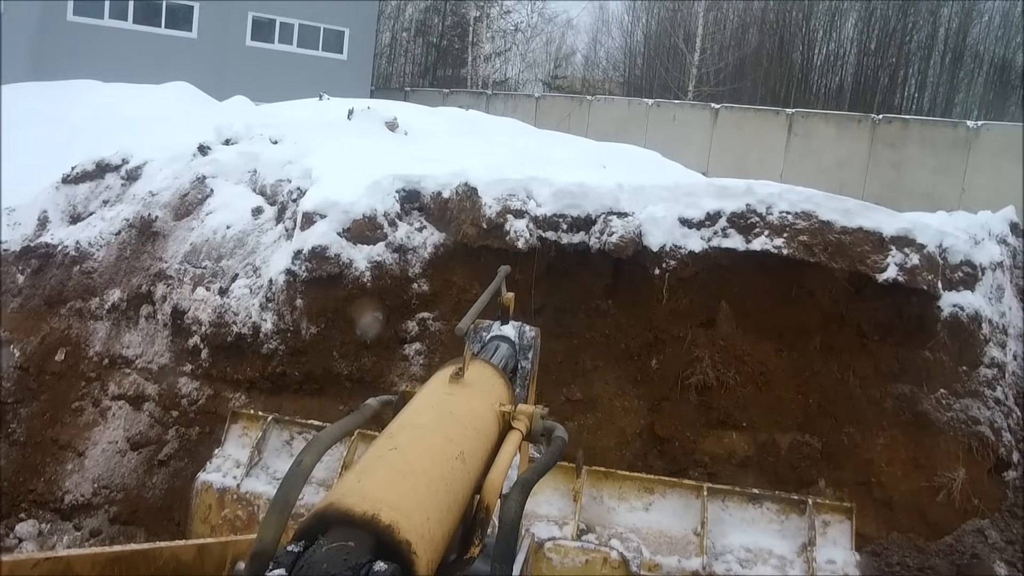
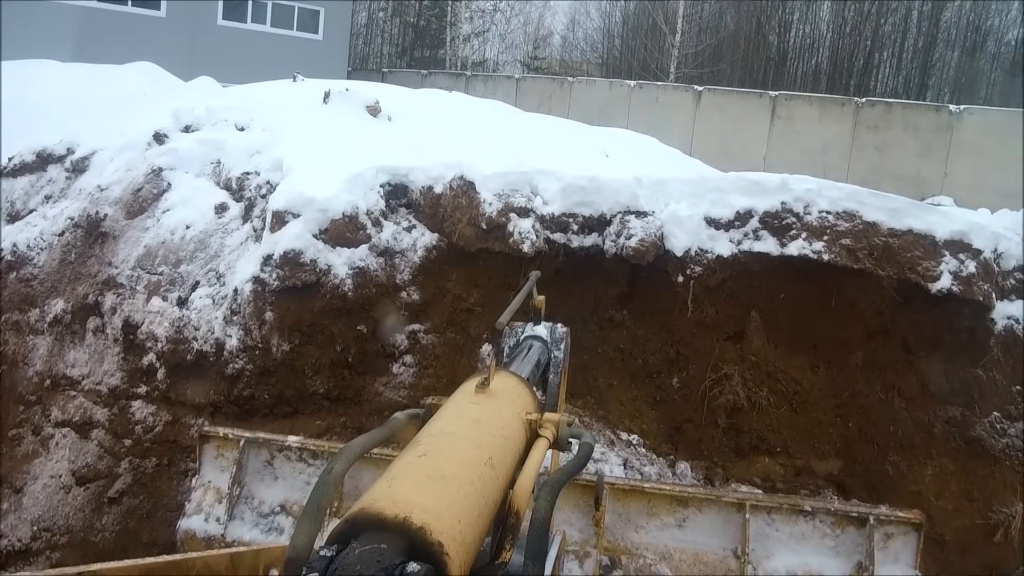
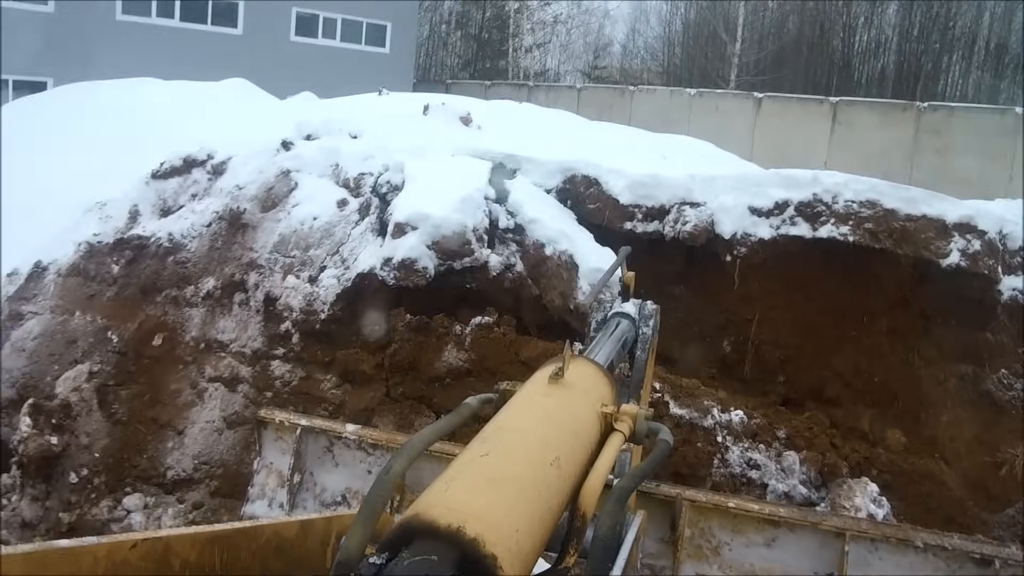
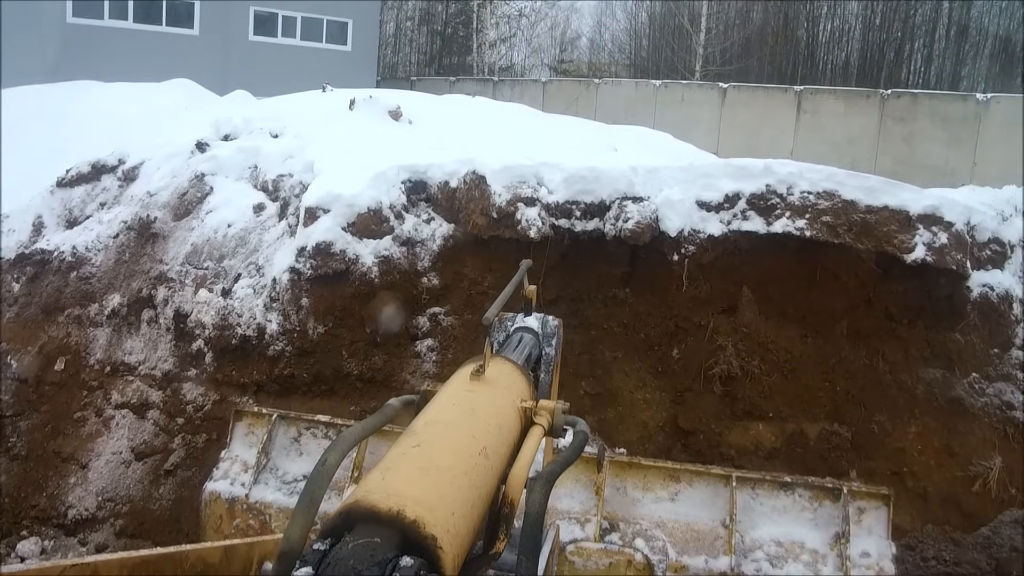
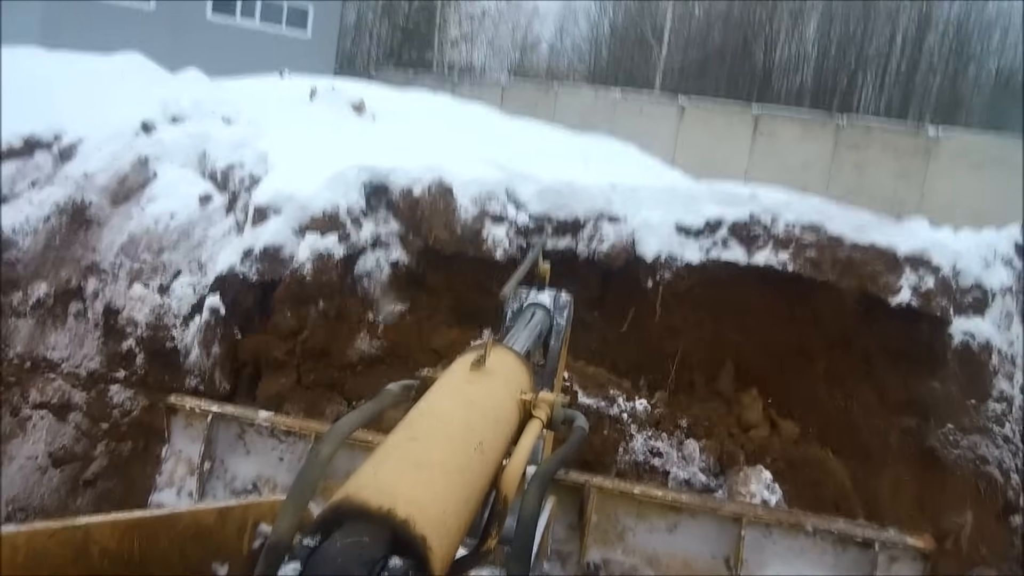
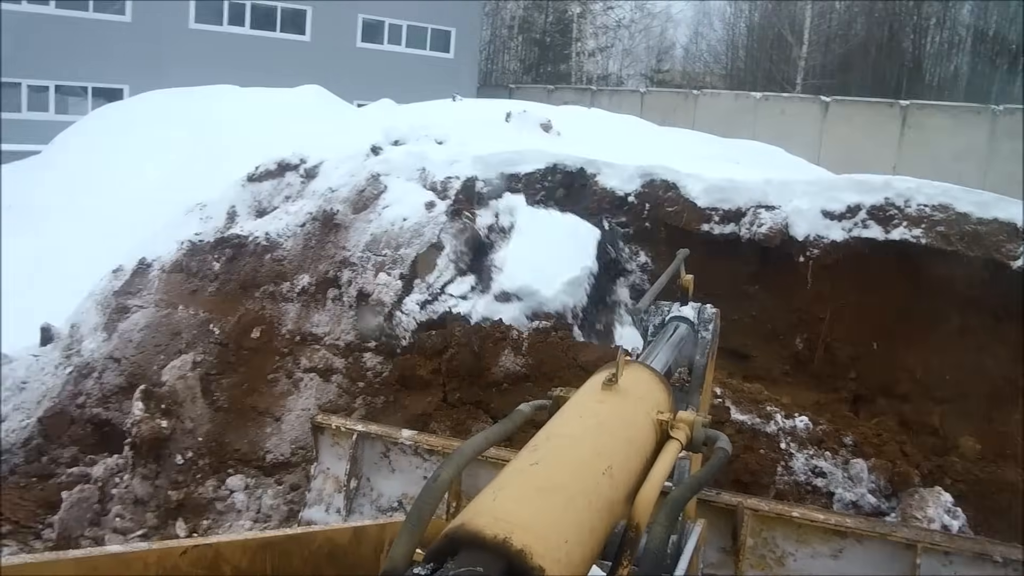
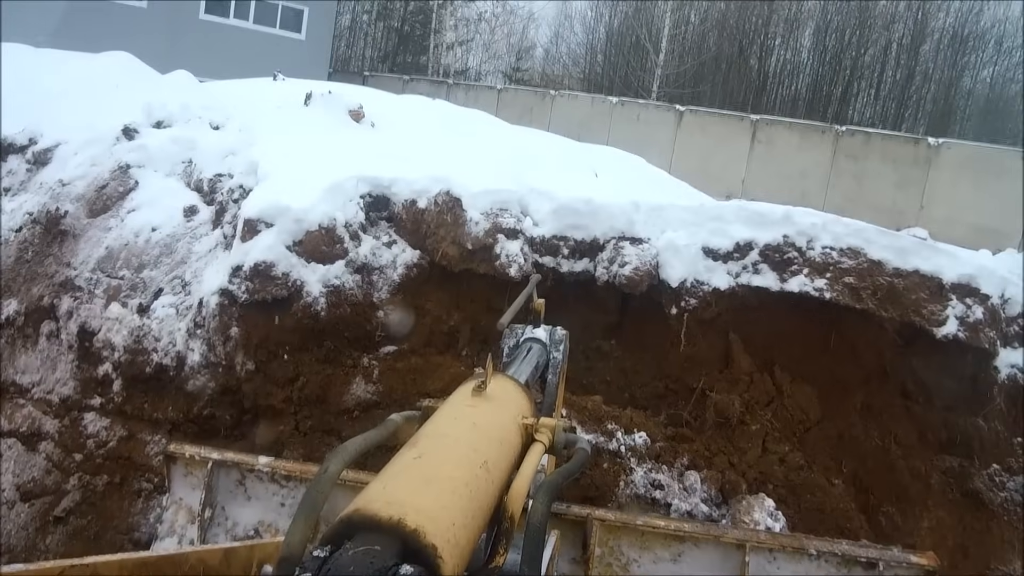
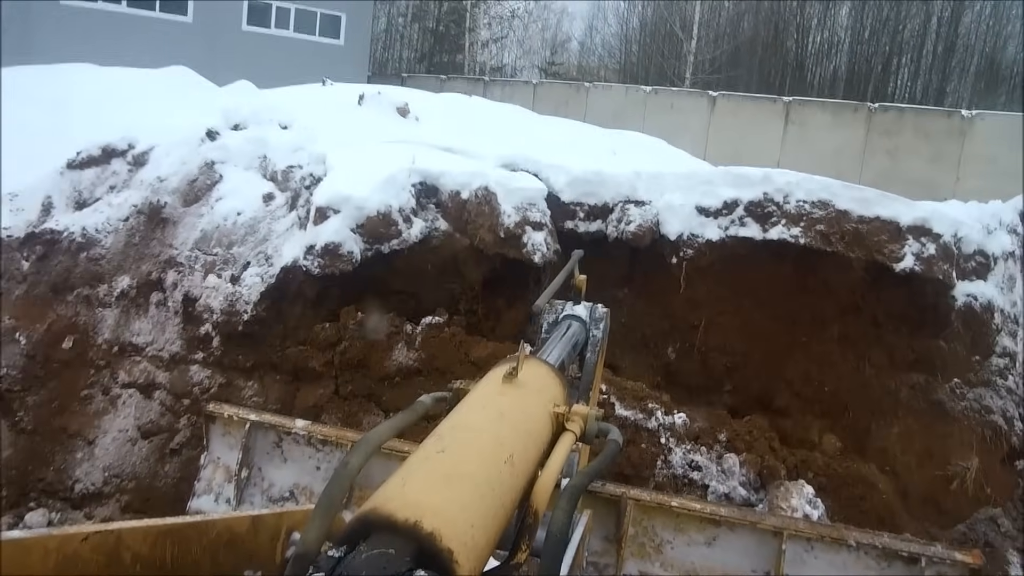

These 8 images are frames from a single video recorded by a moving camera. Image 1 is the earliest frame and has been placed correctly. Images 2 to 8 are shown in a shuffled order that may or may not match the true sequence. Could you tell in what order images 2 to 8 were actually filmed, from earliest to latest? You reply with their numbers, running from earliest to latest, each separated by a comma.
4, 2, 7, 5, 8, 3, 6
